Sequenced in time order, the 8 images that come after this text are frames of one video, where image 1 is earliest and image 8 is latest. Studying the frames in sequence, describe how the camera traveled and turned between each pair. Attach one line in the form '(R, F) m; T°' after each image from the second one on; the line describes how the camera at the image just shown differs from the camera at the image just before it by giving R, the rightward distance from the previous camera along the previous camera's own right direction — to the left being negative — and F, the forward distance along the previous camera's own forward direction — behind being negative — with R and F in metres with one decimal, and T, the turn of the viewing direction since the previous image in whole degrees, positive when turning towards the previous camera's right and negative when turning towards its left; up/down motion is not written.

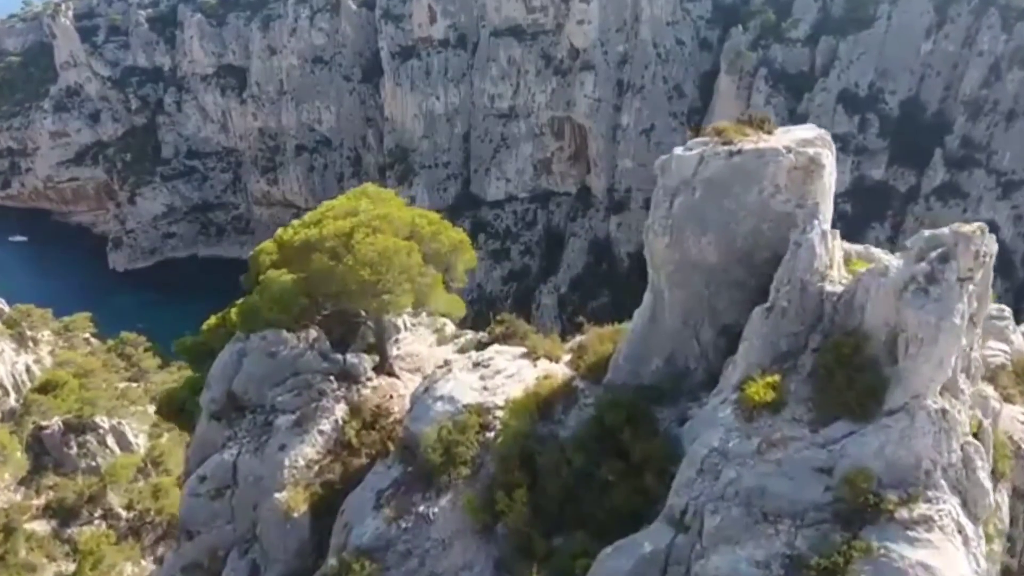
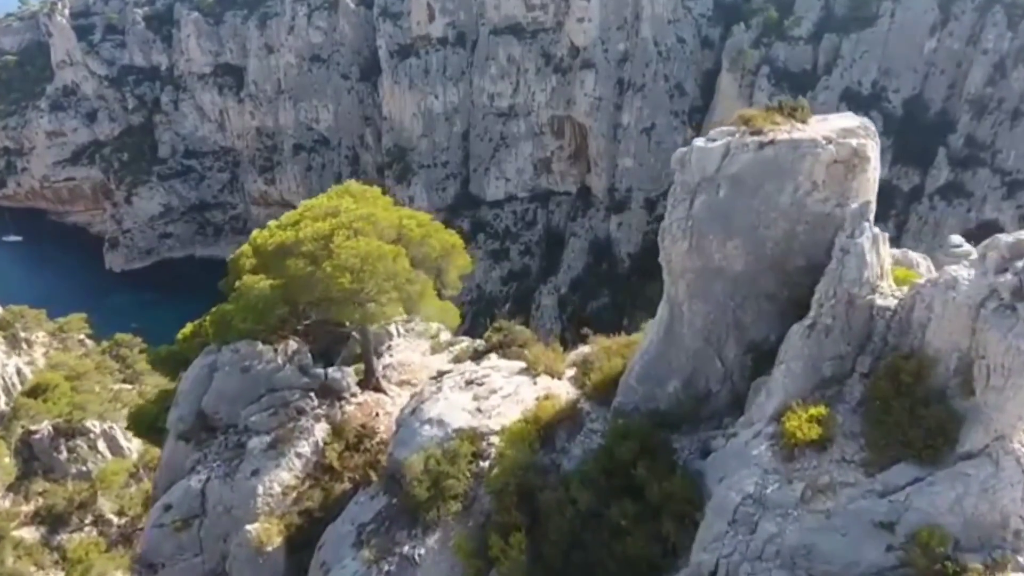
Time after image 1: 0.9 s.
(0.0, +0.5) m; 0°
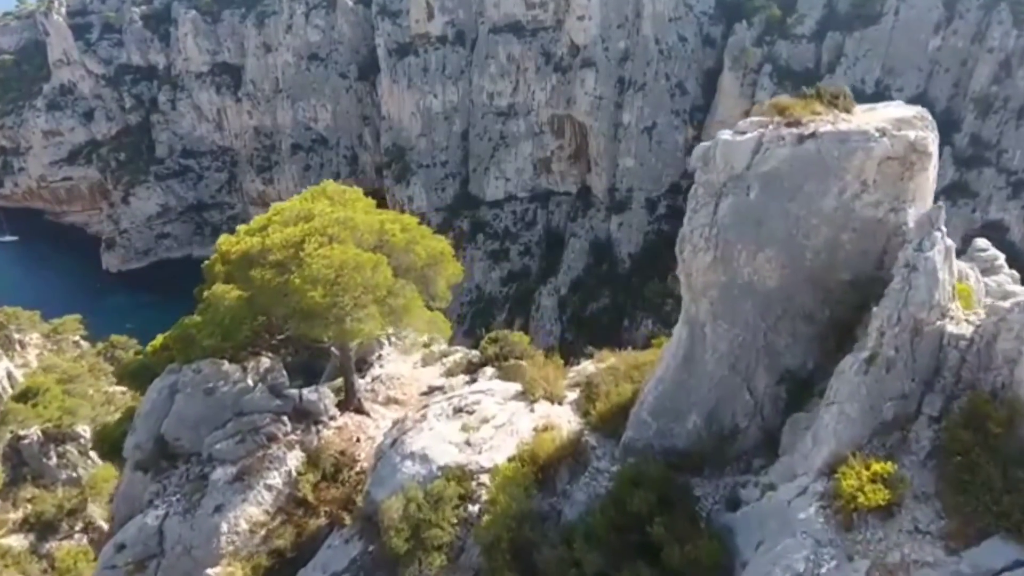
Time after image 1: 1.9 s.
(0.0, +0.6) m; 0°
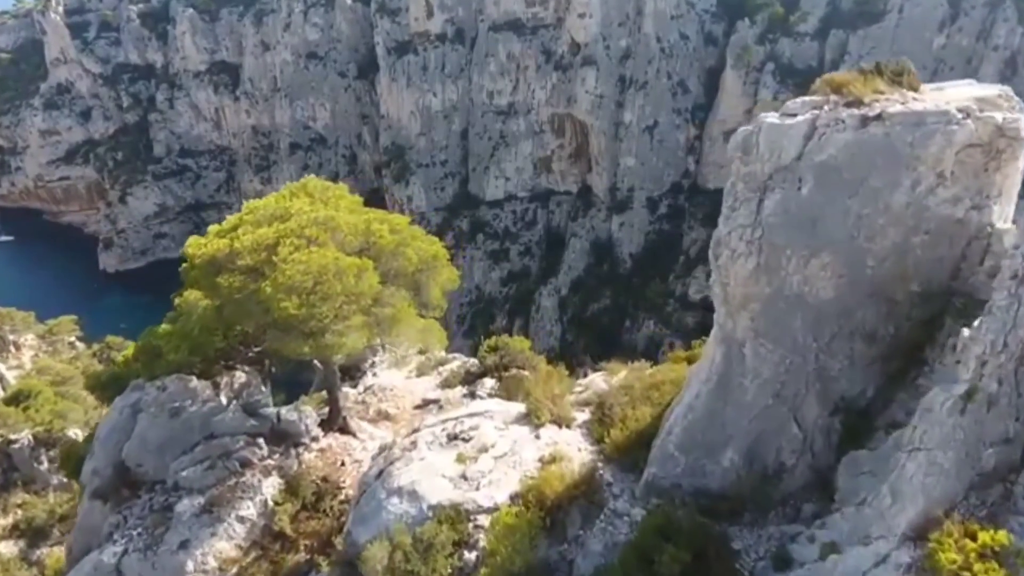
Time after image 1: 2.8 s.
(0.0, +0.5) m; 0°
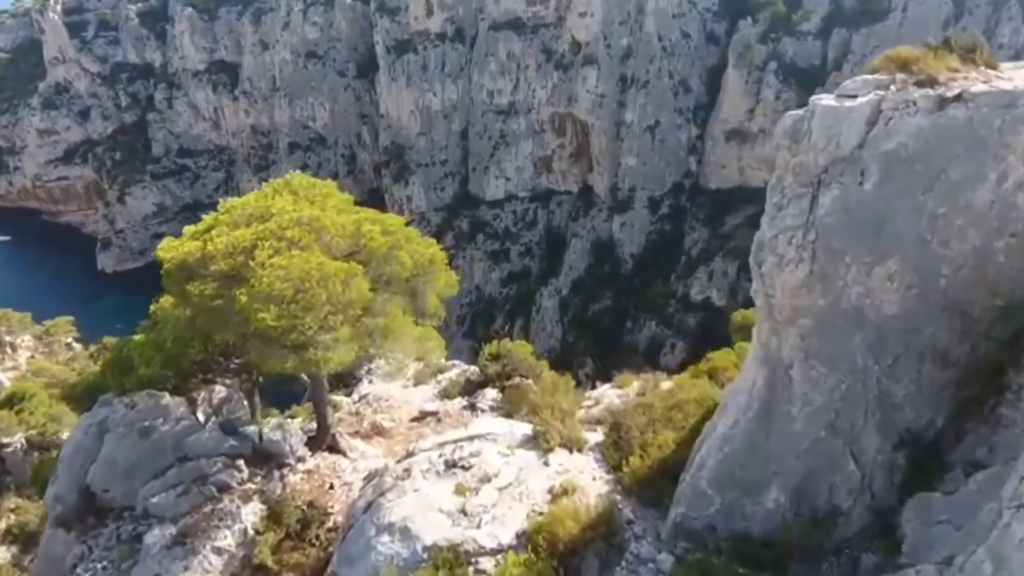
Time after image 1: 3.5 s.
(0.0, +0.4) m; 0°
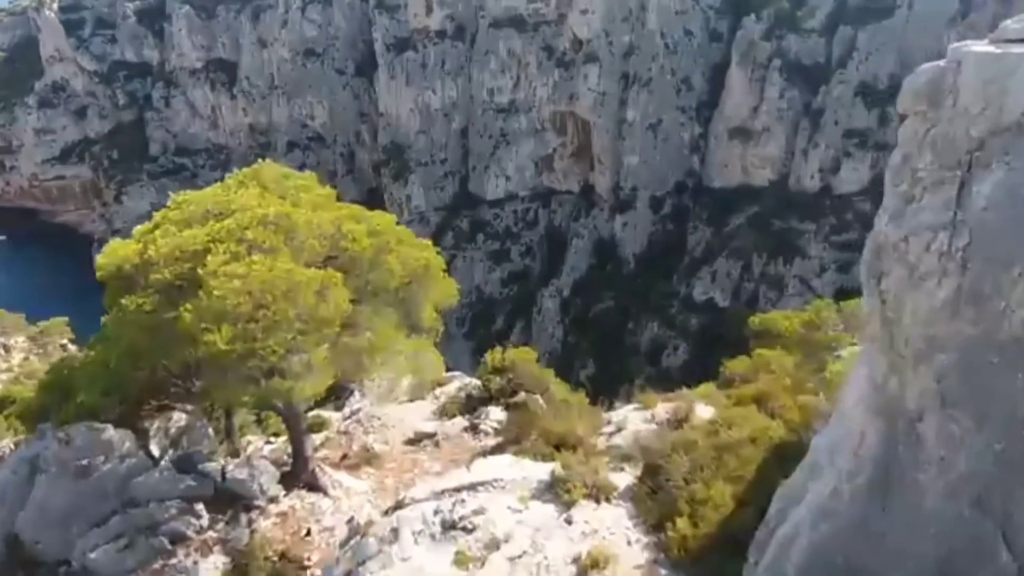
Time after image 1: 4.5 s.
(-0.1, +0.6) m; 0°
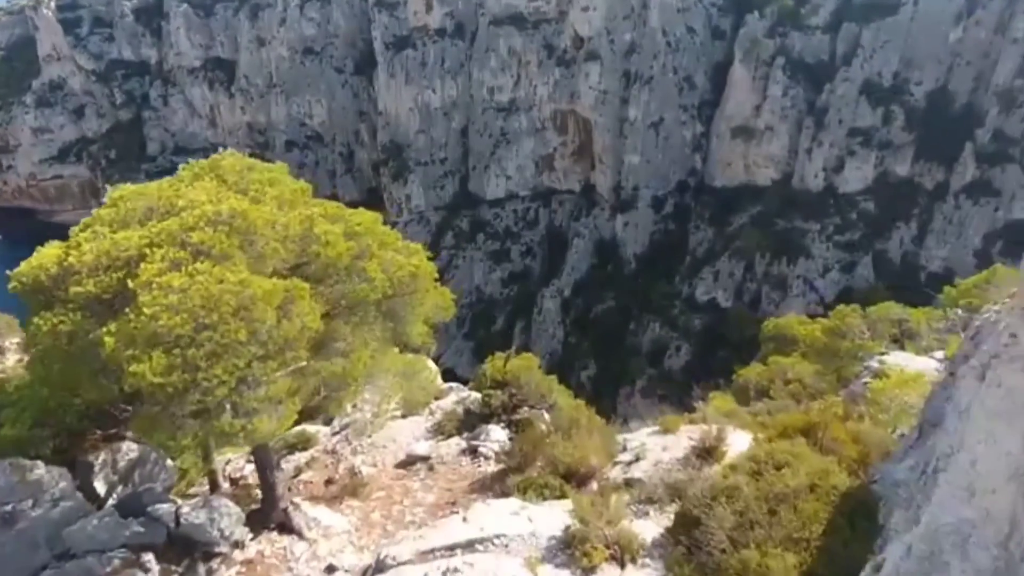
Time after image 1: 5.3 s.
(0.0, +0.5) m; 0°
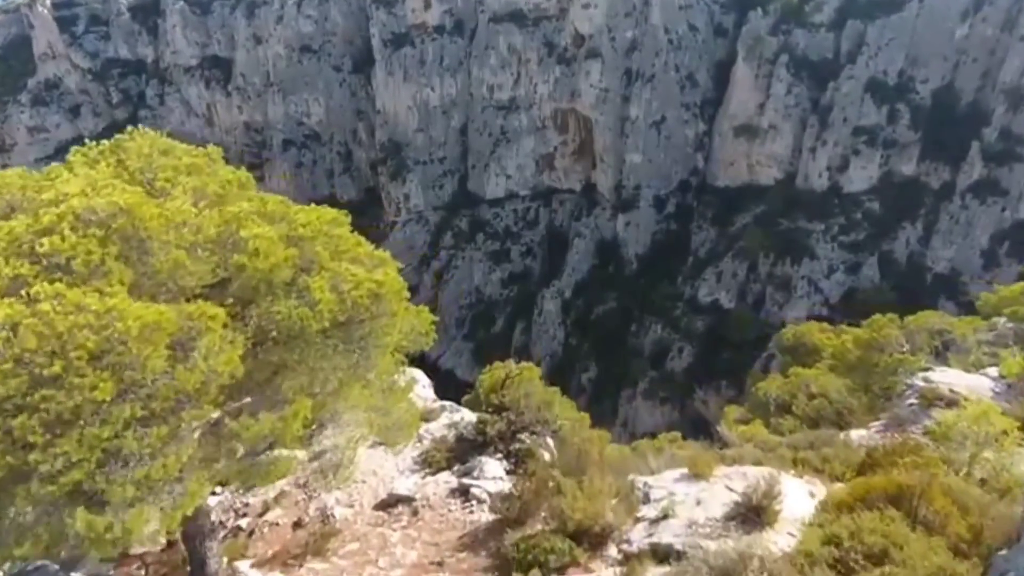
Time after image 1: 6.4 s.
(0.0, +0.7) m; 0°
